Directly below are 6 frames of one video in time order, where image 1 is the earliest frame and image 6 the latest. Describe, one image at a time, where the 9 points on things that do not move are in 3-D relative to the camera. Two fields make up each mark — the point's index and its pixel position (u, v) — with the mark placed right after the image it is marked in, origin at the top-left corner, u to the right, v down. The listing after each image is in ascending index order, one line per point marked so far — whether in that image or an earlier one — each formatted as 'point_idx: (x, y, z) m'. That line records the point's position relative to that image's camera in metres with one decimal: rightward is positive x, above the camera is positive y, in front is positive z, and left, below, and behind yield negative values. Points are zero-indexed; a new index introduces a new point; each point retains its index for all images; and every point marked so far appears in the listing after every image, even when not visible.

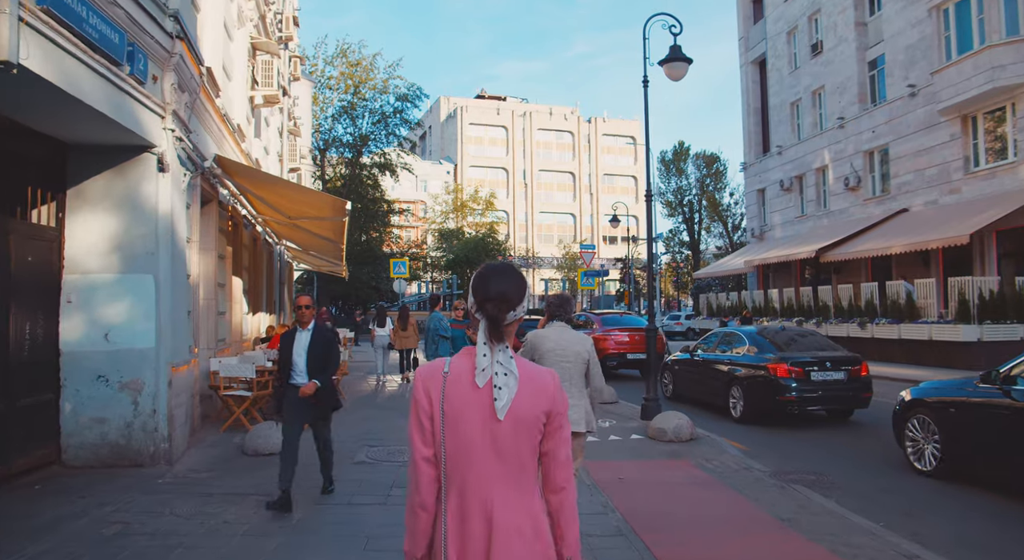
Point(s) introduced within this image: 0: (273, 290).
0: (-7.0, -0.3, +18.9) m
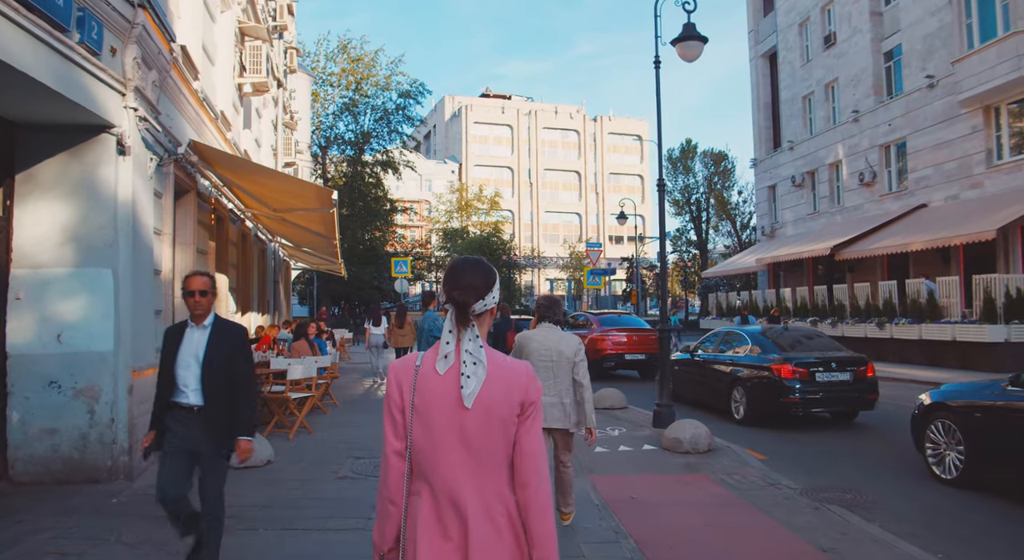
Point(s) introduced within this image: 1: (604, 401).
0: (-6.9, -0.3, +18.2) m
1: (+1.6, -2.1, +11.3) m
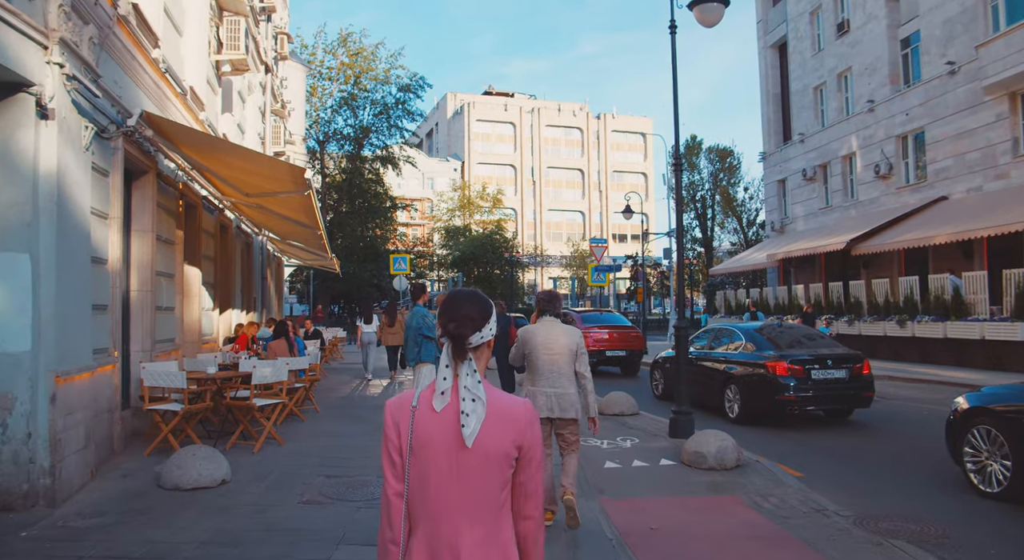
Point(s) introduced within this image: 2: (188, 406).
0: (-6.9, -0.2, +17.1) m
1: (+1.6, -2.0, +10.2) m
2: (-3.7, -1.4, +7.4) m
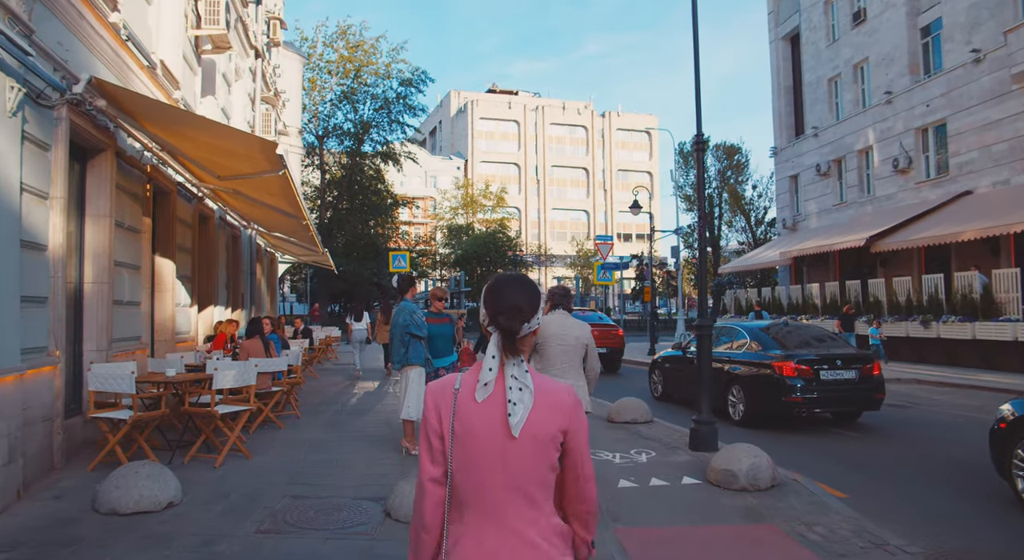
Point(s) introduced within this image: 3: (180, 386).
0: (-6.8, 0.0, +16.2) m
1: (+1.6, -1.9, +9.3) m
2: (-3.7, -1.3, +6.4) m
3: (-3.6, -1.1, +7.0) m
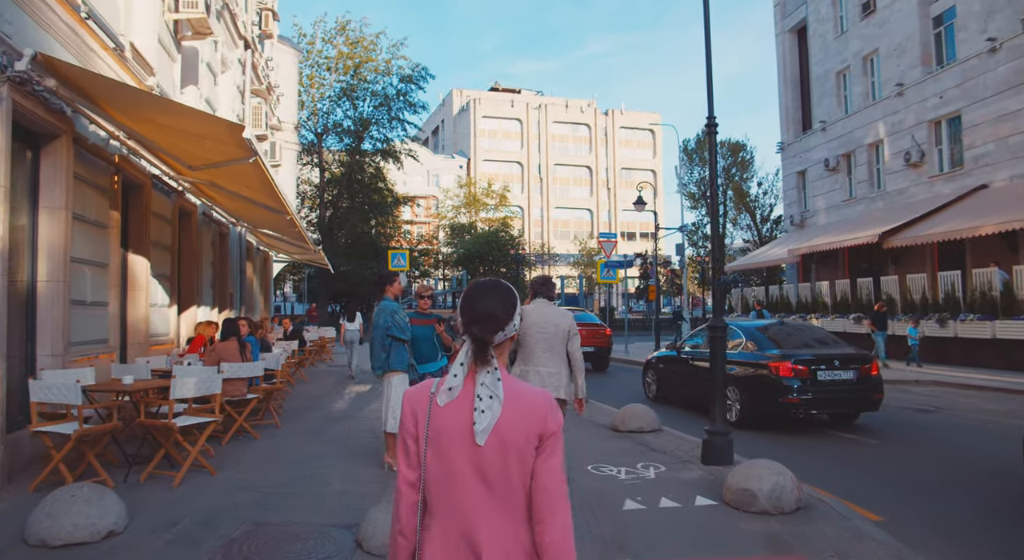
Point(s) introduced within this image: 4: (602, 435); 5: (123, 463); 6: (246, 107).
0: (-6.8, 0.0, +15.5) m
1: (+1.6, -1.9, +8.6) m
2: (-3.7, -1.3, +5.8) m
3: (-3.7, -1.1, +6.4) m
4: (+1.2, -2.0, +8.5) m
5: (-3.8, -1.8, +6.4) m
6: (-7.1, +4.6, +17.4) m
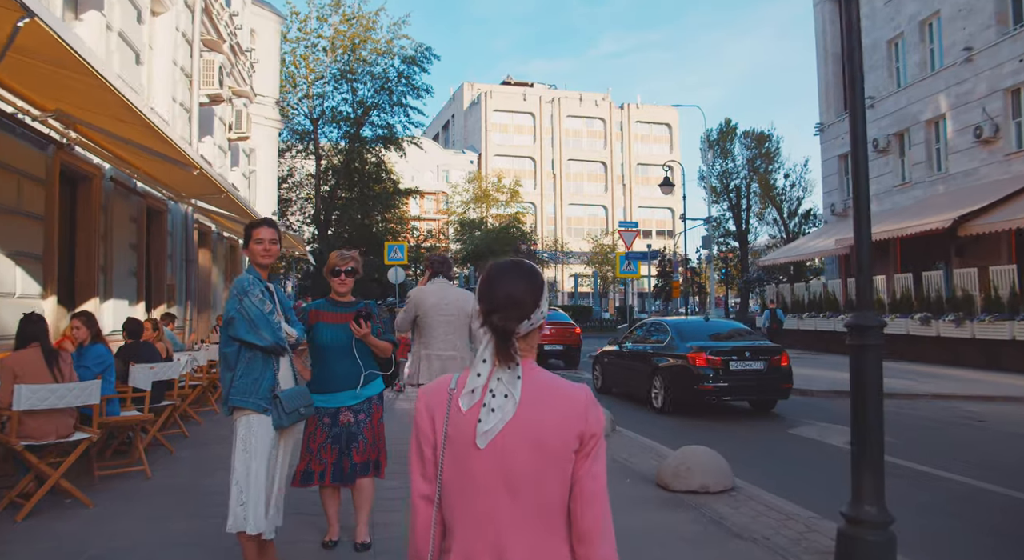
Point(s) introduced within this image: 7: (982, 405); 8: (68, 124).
0: (-6.8, +0.2, +12.6) m
1: (+1.5, -1.6, +5.4) m
2: (-3.9, -1.1, +2.7) m
3: (-3.8, -0.9, +3.3) m
4: (+1.1, -1.8, +5.4) m
5: (-3.9, -1.5, +3.3) m
6: (-7.0, +4.9, +14.4) m
7: (+8.5, -2.3, +11.7) m
8: (-5.3, +1.8, +7.5) m
